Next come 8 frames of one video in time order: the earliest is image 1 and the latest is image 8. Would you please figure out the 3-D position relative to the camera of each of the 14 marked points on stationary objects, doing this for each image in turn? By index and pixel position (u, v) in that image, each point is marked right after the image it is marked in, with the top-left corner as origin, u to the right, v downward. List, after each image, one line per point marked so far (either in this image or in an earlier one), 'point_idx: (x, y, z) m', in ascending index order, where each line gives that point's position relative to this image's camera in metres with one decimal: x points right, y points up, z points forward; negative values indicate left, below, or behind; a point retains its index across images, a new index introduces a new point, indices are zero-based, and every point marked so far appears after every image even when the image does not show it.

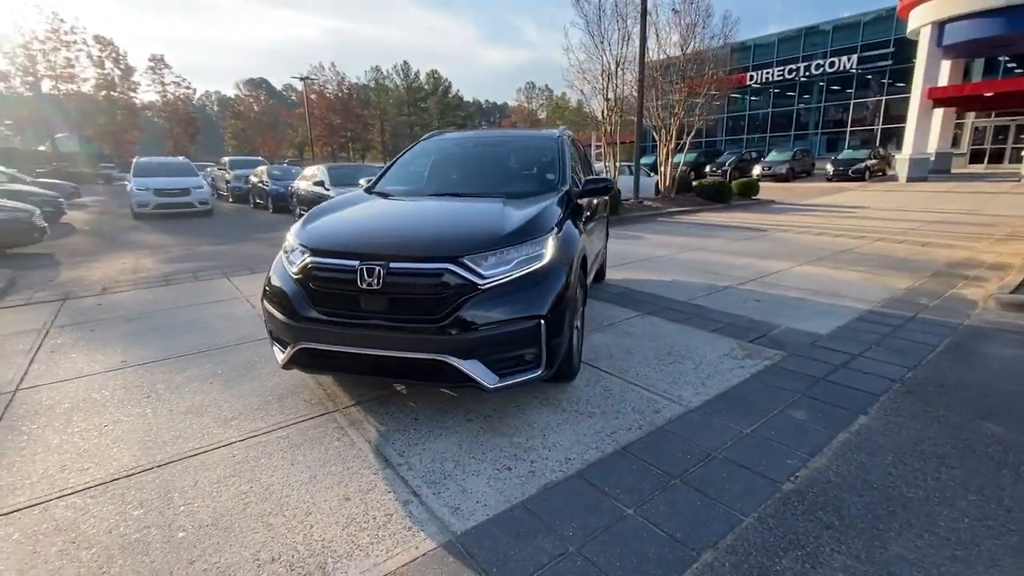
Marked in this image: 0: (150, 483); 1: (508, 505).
0: (-1.9, -1.0, +2.6) m
1: (0.0, -1.1, +2.4) m
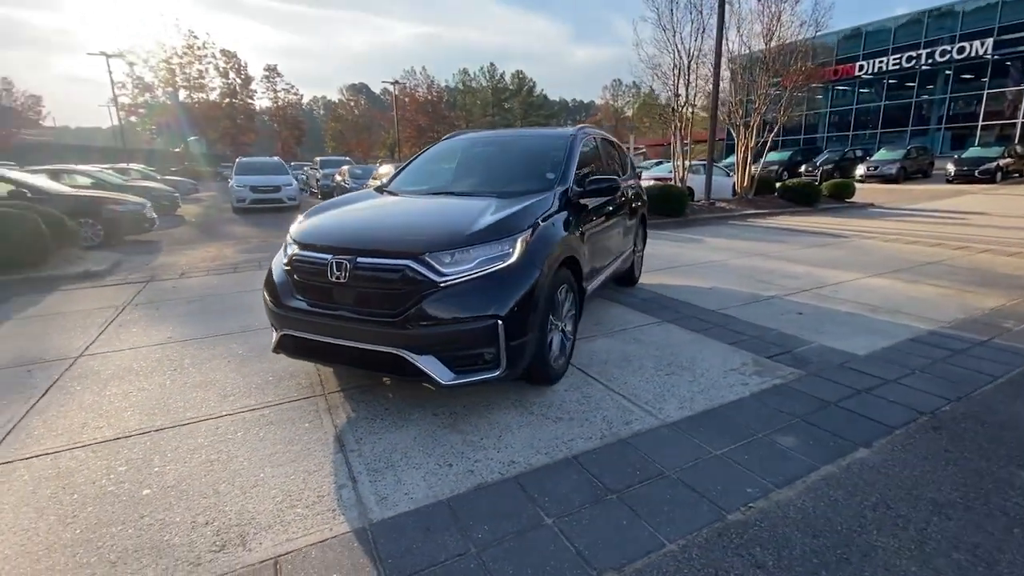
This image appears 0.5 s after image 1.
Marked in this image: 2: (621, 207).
0: (-2.2, -1.0, +2.9) m
1: (-0.4, -1.1, +2.4) m
2: (+1.2, +0.9, +5.5) m
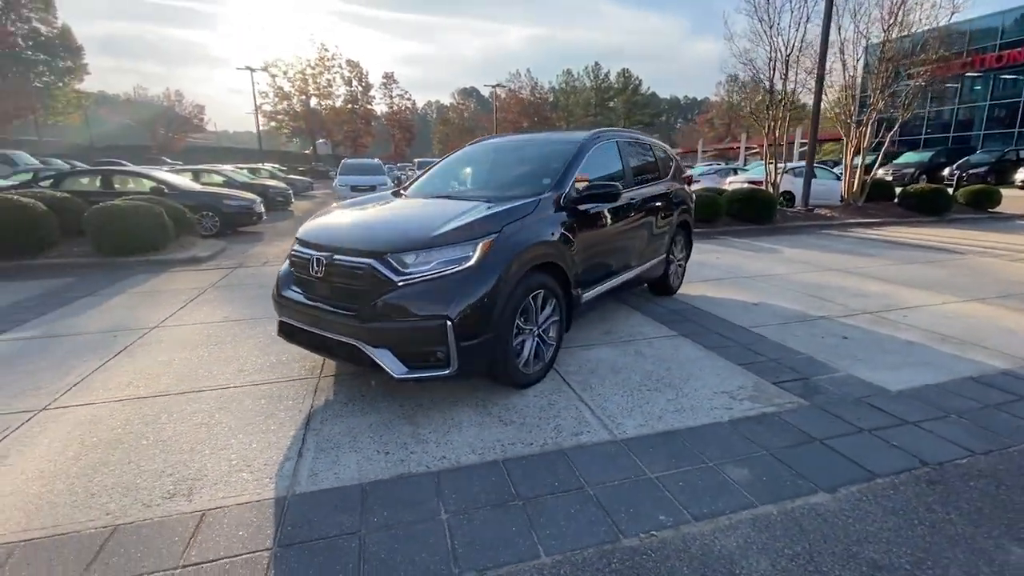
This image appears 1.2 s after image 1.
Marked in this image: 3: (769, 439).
0: (-2.5, -0.8, +3.5) m
1: (-0.9, -1.1, +2.6) m
2: (+1.5, +0.8, +5.3) m
3: (+1.6, -0.9, +3.0) m
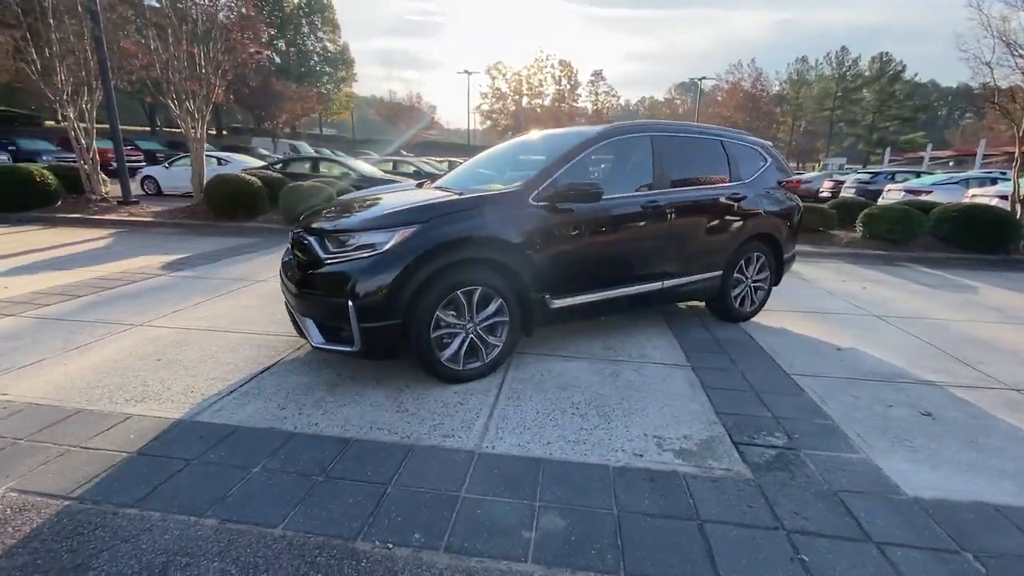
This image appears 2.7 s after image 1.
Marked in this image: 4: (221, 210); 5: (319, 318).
0: (-2.9, -0.4, +4.5) m
1: (-1.7, -0.9, +3.0) m
2: (+1.7, +0.6, +4.6) m
3: (+0.6, -1.1, +2.4) m
4: (-6.5, +1.7, +10.9) m
5: (-1.3, -0.2, +3.4) m
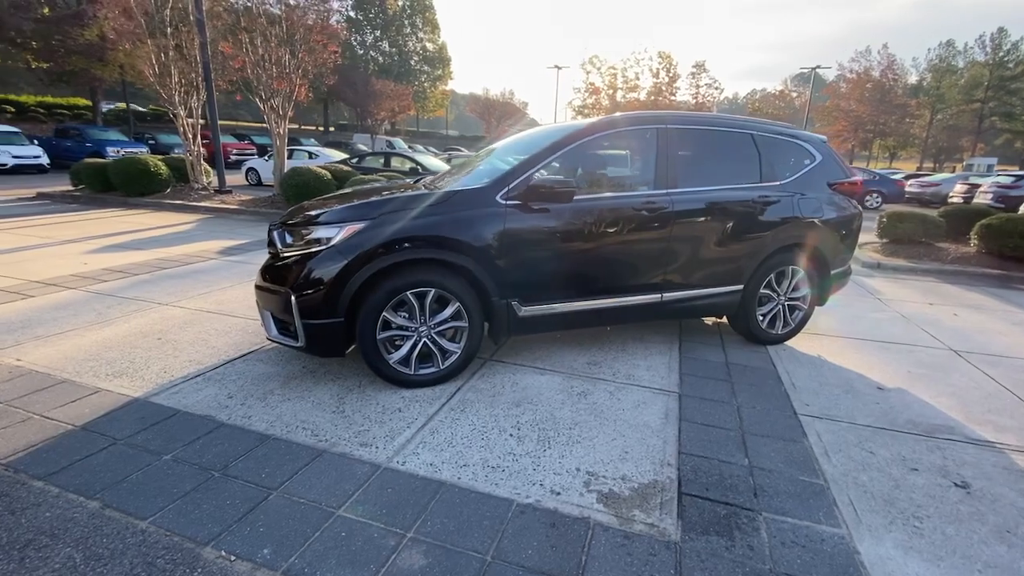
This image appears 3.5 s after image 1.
0: (-3.0, -0.3, +4.8) m
1: (-2.2, -0.8, +3.1) m
2: (+1.6, +0.5, +4.0) m
3: (+0.1, -1.1, +2.1) m
4: (-5.3, +2.1, +11.7) m
5: (-1.7, -0.2, +3.4) m
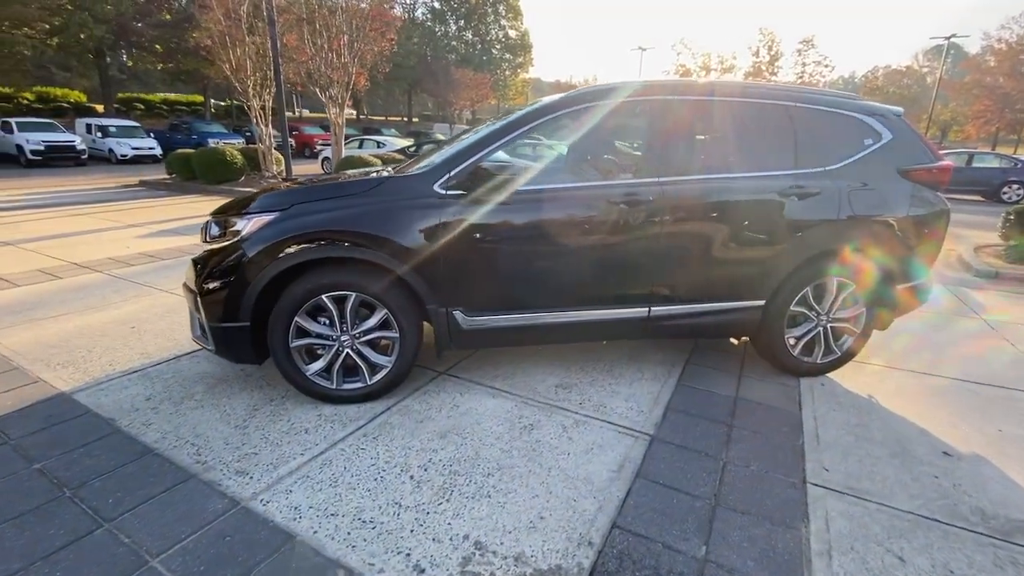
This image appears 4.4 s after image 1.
0: (-3.1, -0.2, +4.7) m
1: (-2.6, -0.7, +3.0) m
2: (+1.3, +0.4, +3.2) m
3: (-0.6, -1.2, +1.6) m
4: (-4.1, +2.4, +11.8) m
5: (-2.0, -0.1, +3.1) m
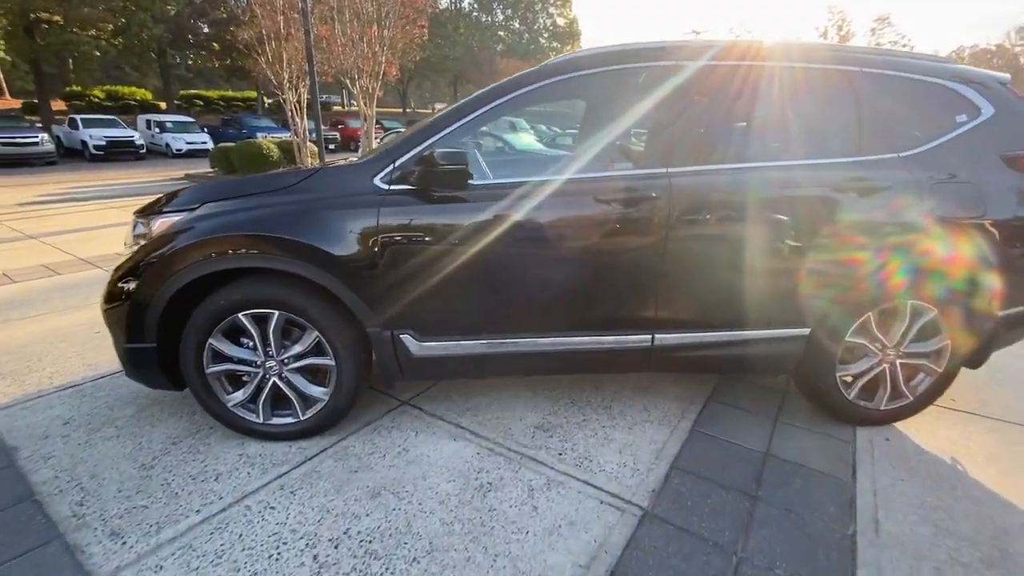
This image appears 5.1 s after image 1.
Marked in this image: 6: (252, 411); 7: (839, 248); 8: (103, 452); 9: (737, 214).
0: (-3.1, -0.2, +4.4) m
1: (-2.8, -0.8, +2.6) m
2: (+1.1, +0.3, +2.4) m
3: (-0.9, -1.3, +1.1) m
4: (-3.4, +2.5, +11.5) m
5: (-2.2, -0.2, +2.7) m
6: (-1.3, -0.6, +2.5) m
7: (+1.7, +0.2, +2.4) m
8: (-2.1, -0.8, +2.5) m
9: (+1.2, +0.4, +2.4) m
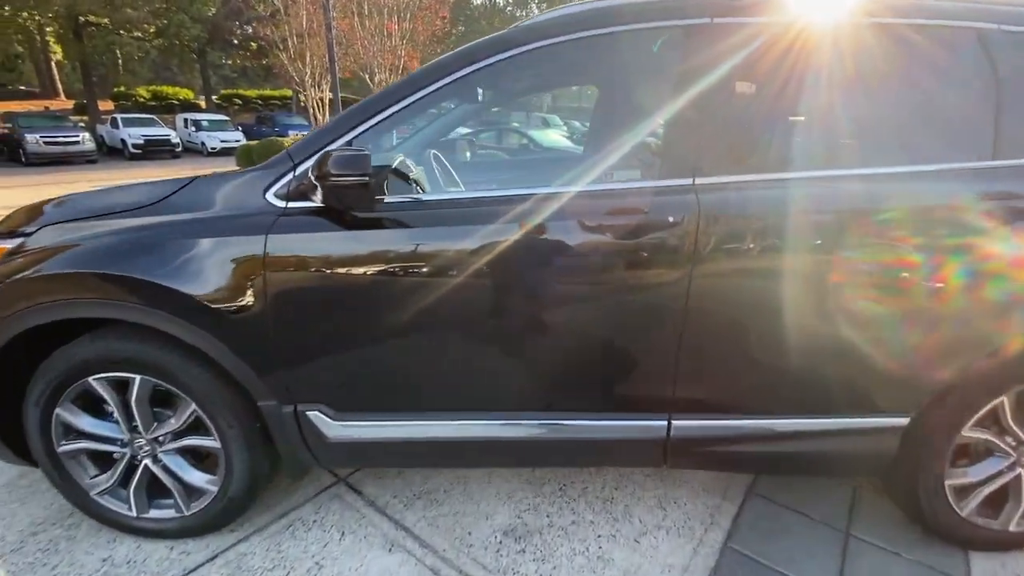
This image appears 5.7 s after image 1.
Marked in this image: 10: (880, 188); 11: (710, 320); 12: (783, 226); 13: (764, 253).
0: (-3.2, -0.4, +3.9) m
1: (-2.9, -0.9, +2.1) m
2: (+1.0, +0.1, +1.6) m
3: (-1.2, -1.5, +0.4) m
4: (-2.9, +2.4, +11.0) m
5: (-2.3, -0.4, +2.1) m
6: (-1.5, -0.8, +1.9) m
7: (+1.5, 0.0, +1.6) m
8: (-2.3, -1.0, +1.9) m
9: (+1.0, +0.1, +1.6) m
10: (+1.3, +0.3, +1.6) m
11: (+0.7, -0.1, +1.7) m
12: (+0.9, +0.2, +1.6) m
13: (+0.9, +0.1, +1.6) m
